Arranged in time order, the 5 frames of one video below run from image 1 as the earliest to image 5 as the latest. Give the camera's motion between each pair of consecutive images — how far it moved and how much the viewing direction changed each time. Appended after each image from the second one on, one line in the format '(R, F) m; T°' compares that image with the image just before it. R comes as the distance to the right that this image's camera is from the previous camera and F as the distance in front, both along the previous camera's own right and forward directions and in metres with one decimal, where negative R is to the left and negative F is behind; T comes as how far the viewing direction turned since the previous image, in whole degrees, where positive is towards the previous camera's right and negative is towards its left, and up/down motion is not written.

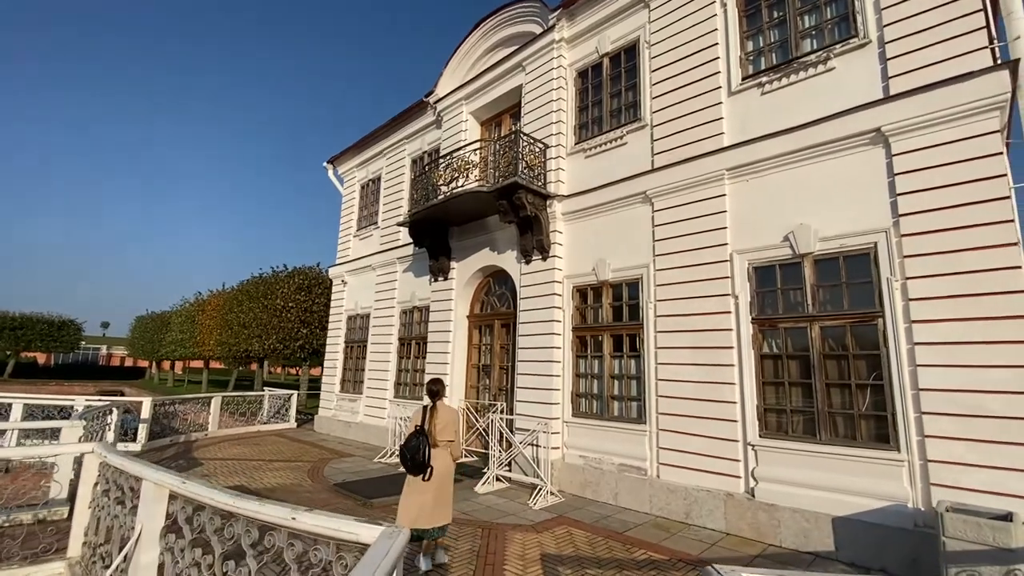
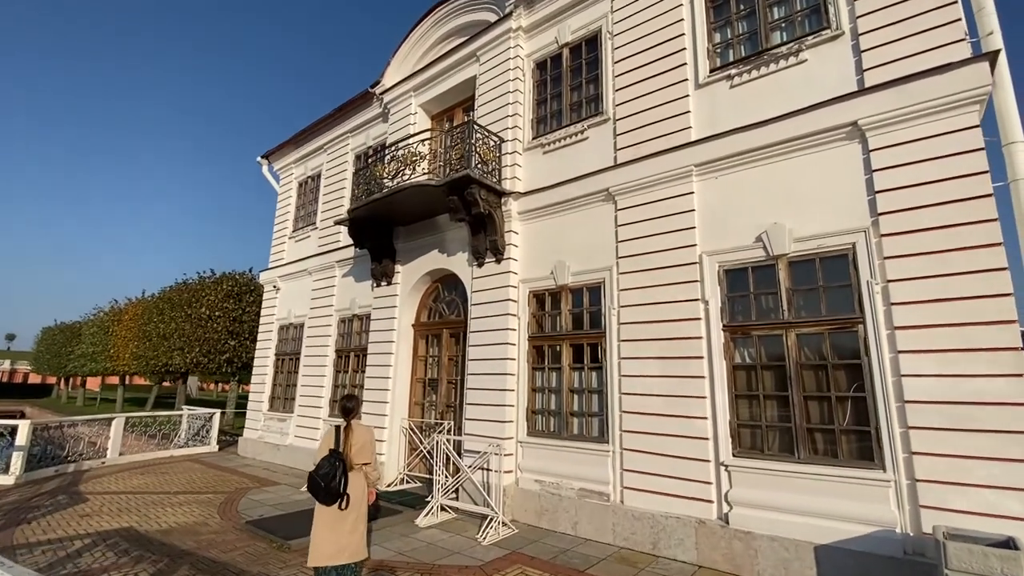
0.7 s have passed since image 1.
(0.0, +0.8) m; +6°
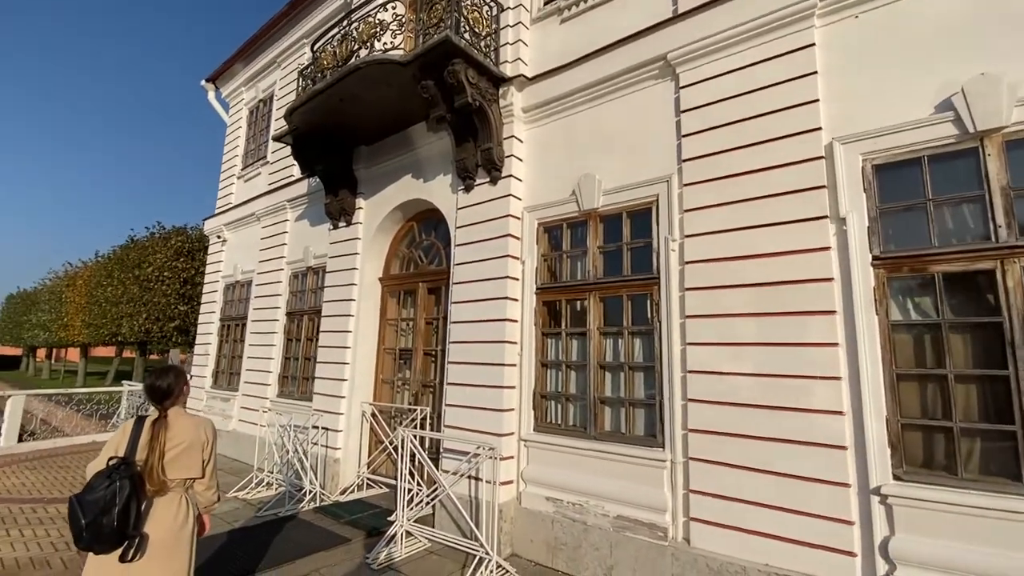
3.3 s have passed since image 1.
(0.0, +2.4) m; 0°
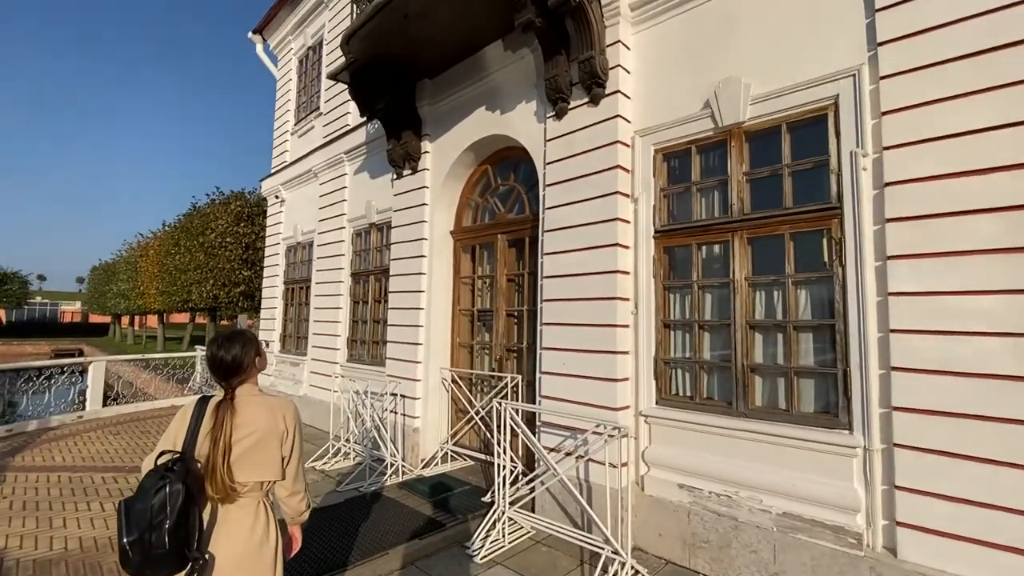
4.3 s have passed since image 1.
(-0.6, +0.9) m; -6°
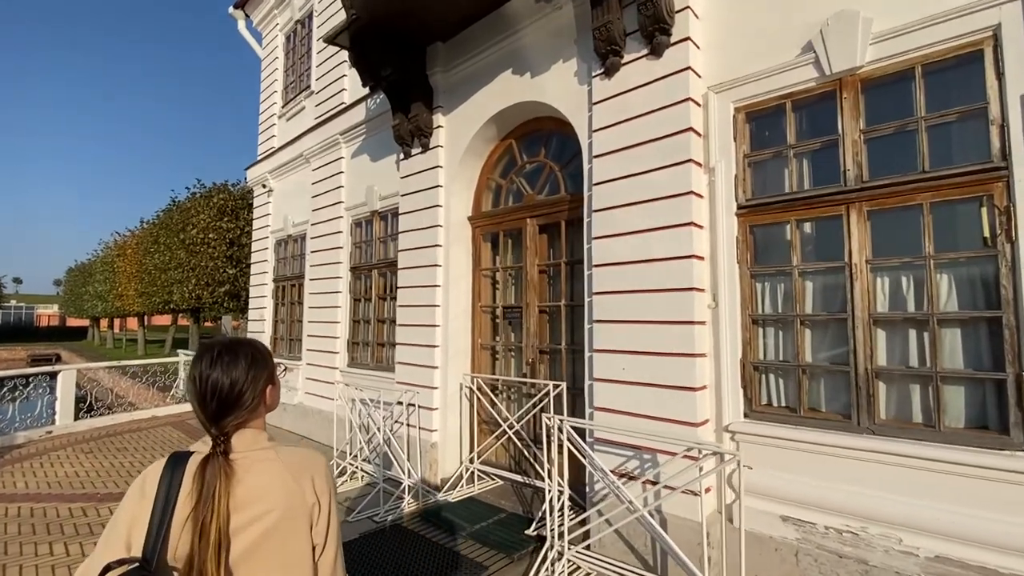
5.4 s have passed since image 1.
(-0.5, +0.8) m; +1°
